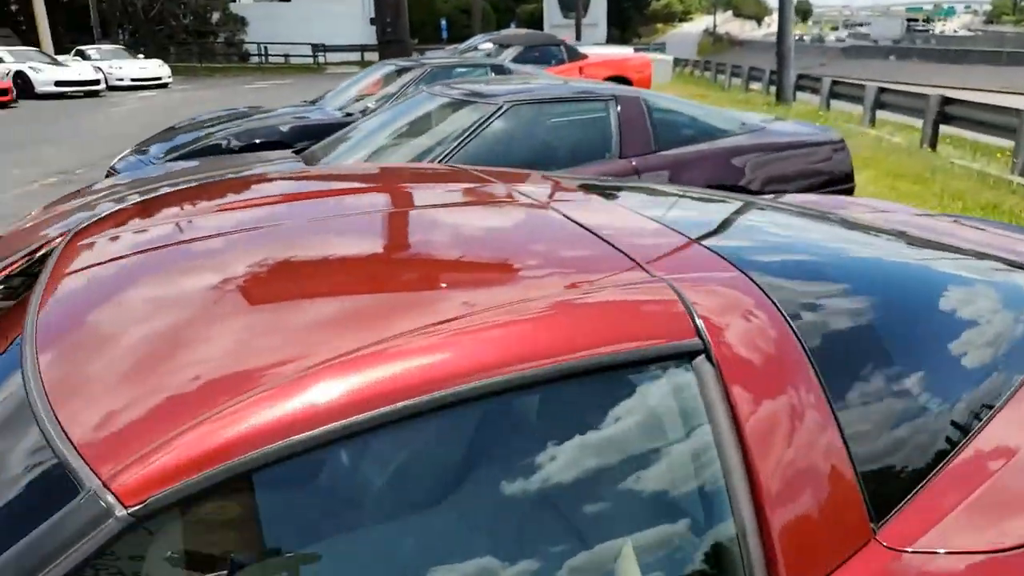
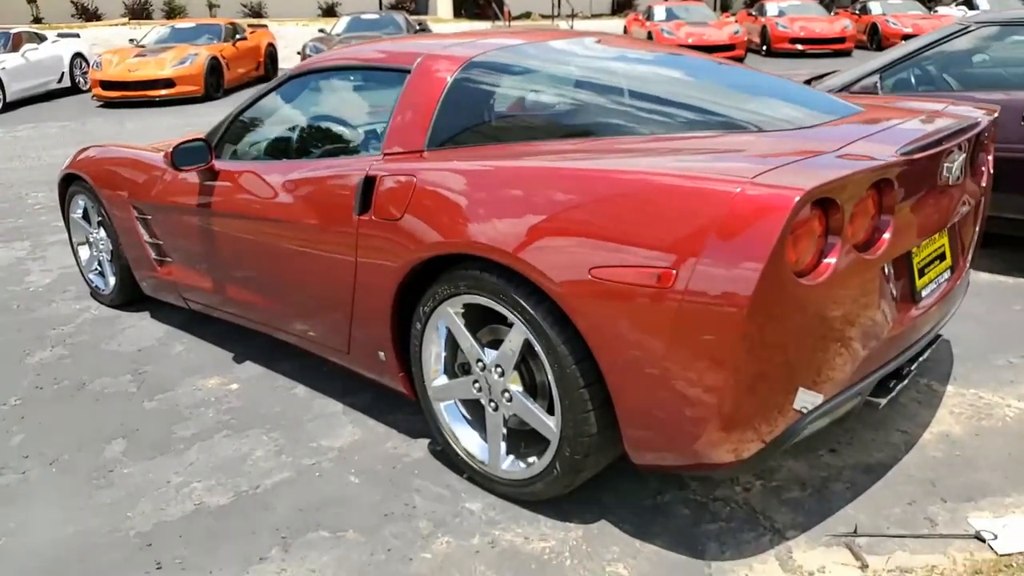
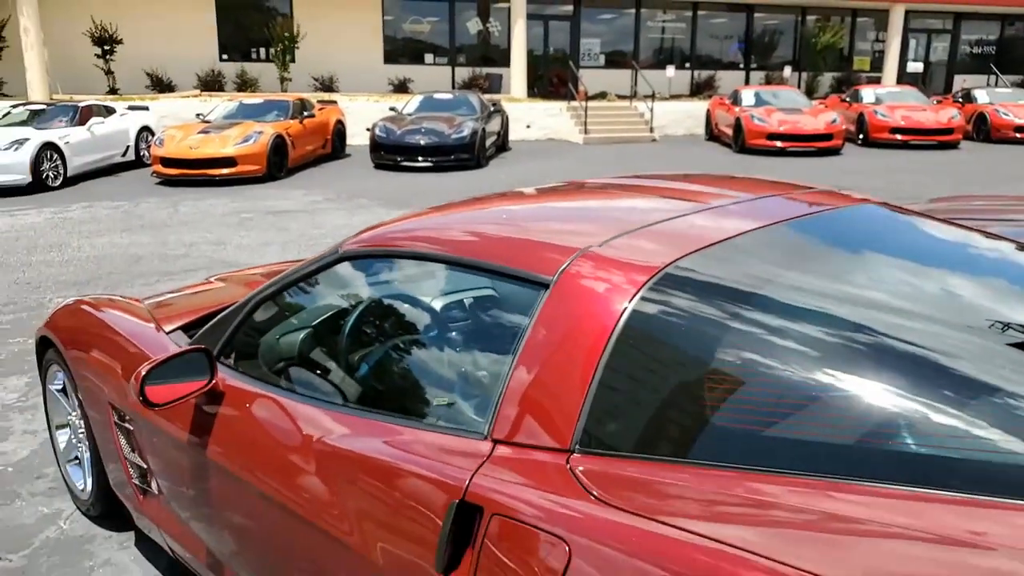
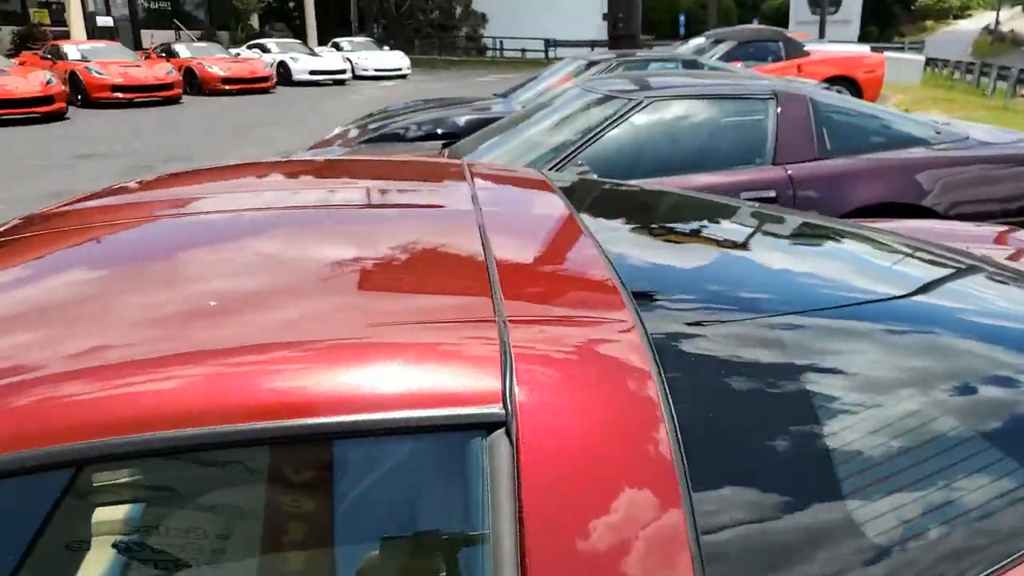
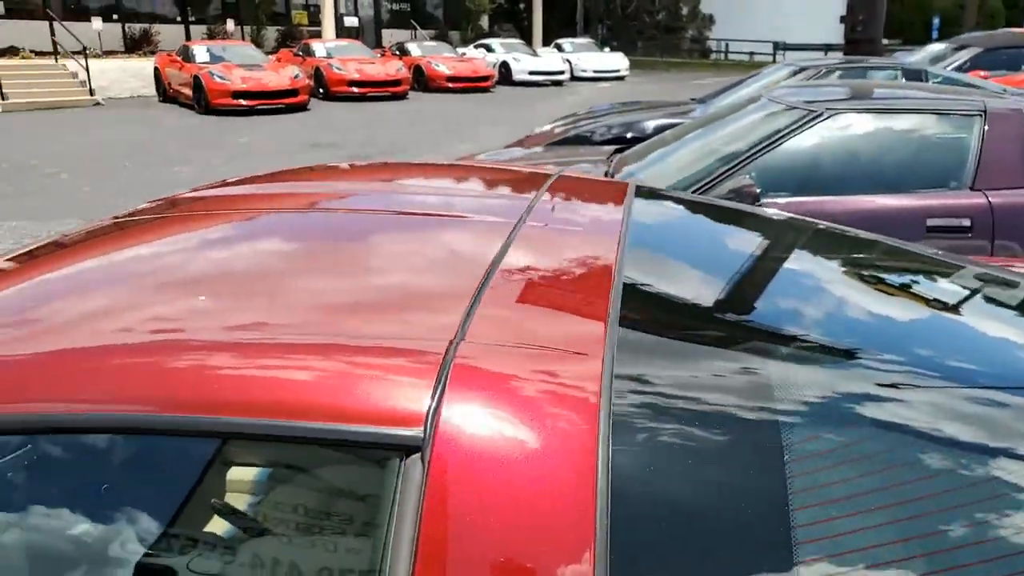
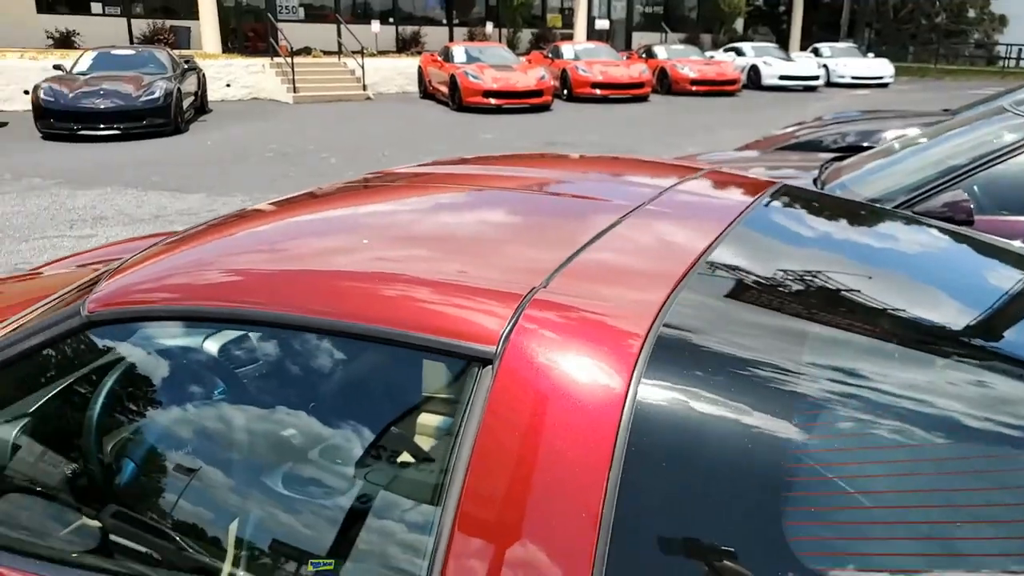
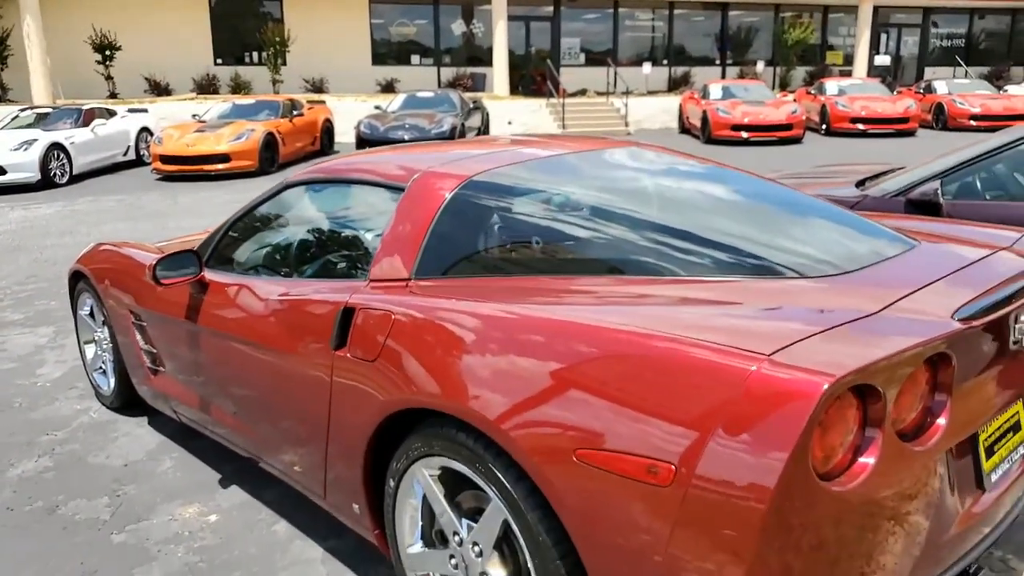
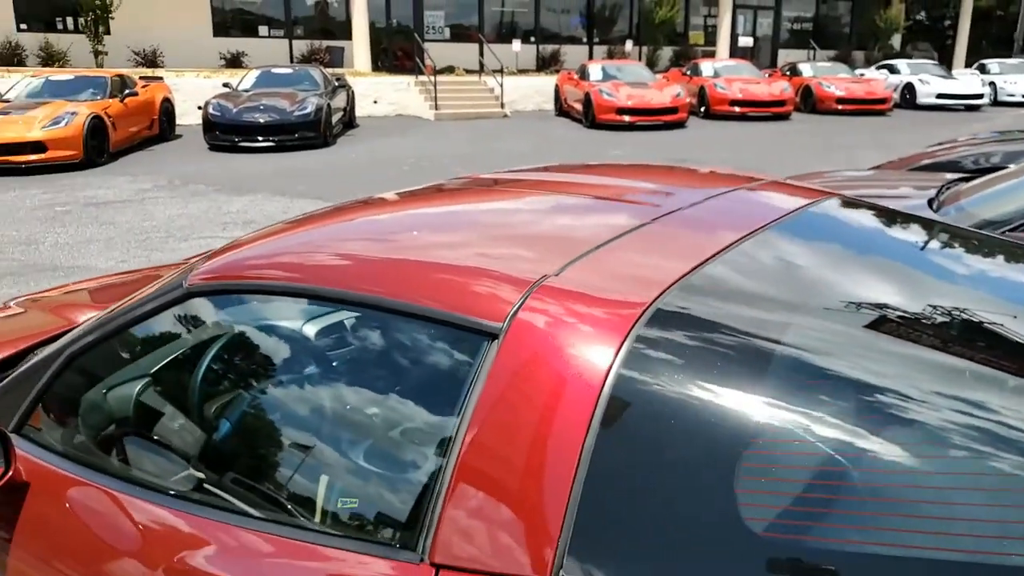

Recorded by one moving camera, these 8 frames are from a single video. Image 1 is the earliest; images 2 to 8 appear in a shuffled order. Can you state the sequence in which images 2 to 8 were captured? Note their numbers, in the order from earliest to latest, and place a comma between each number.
4, 5, 6, 8, 3, 7, 2
